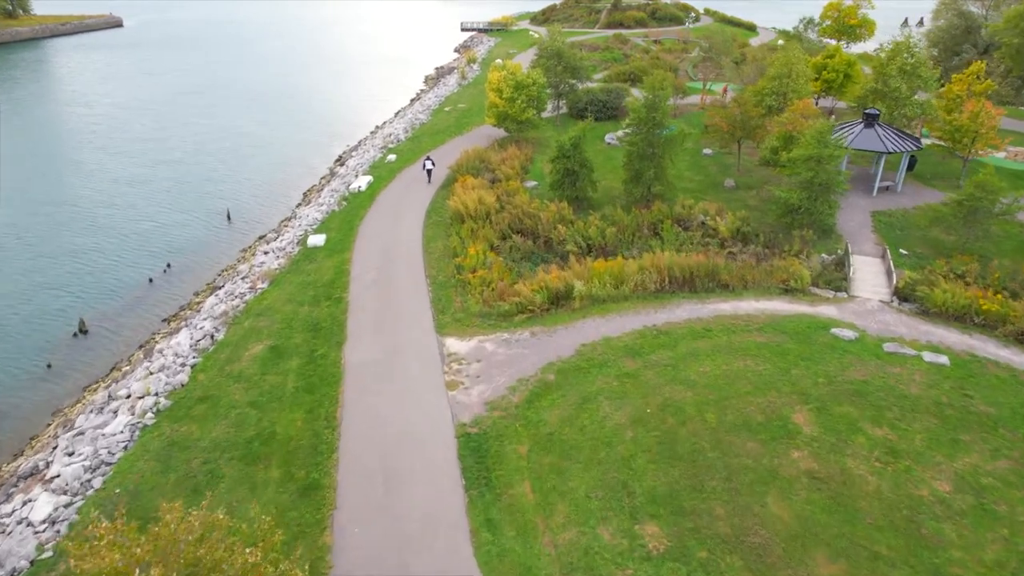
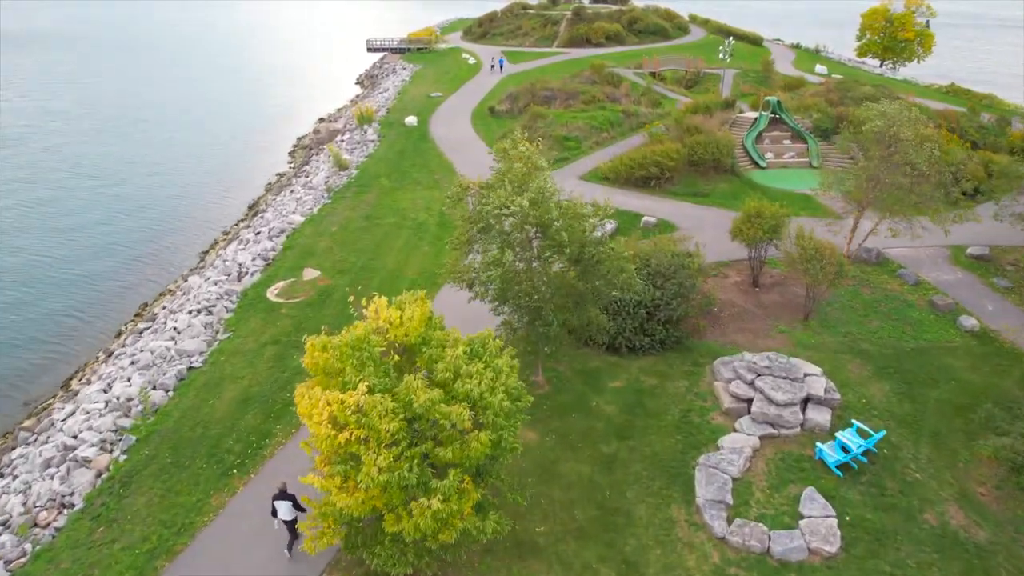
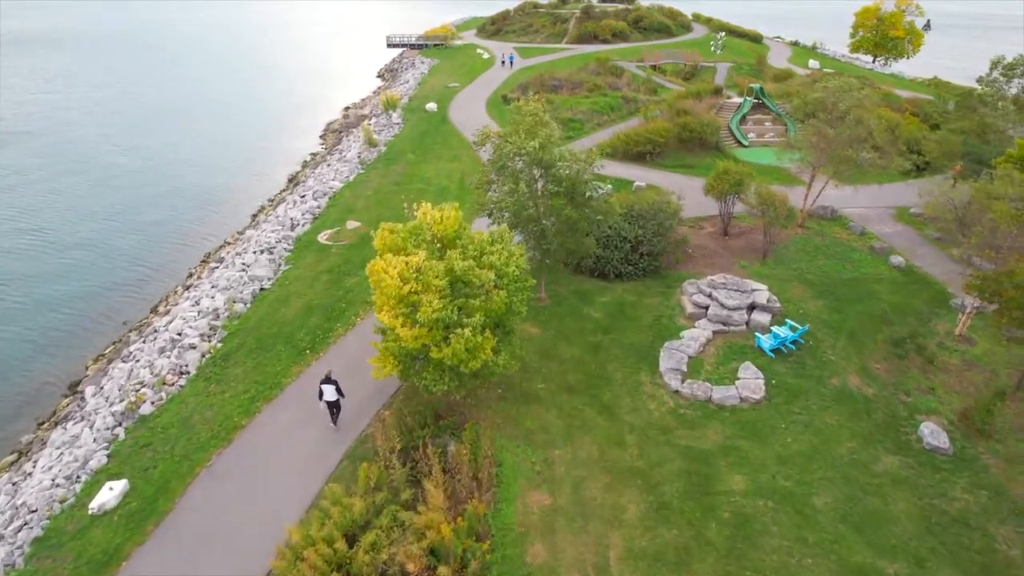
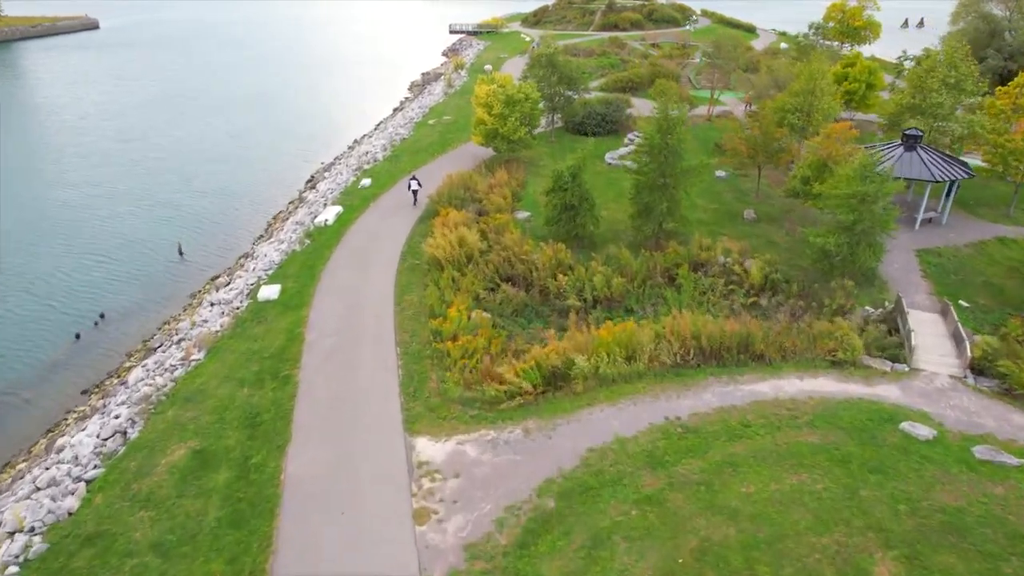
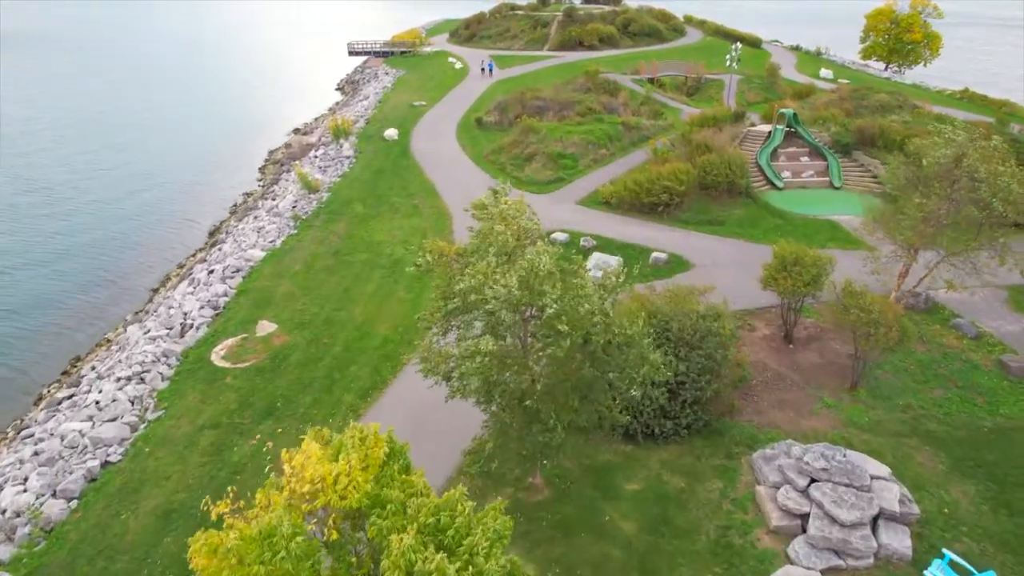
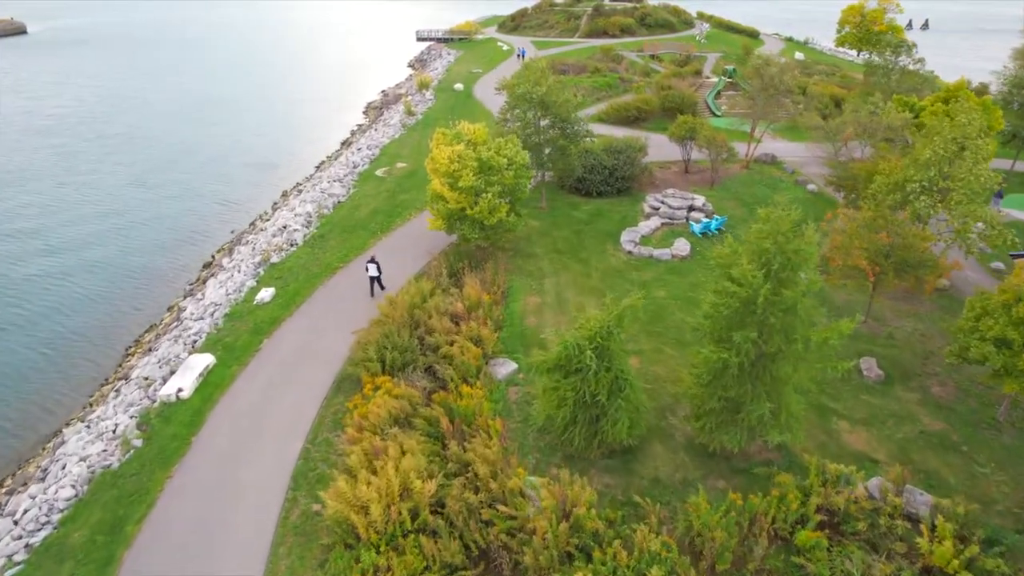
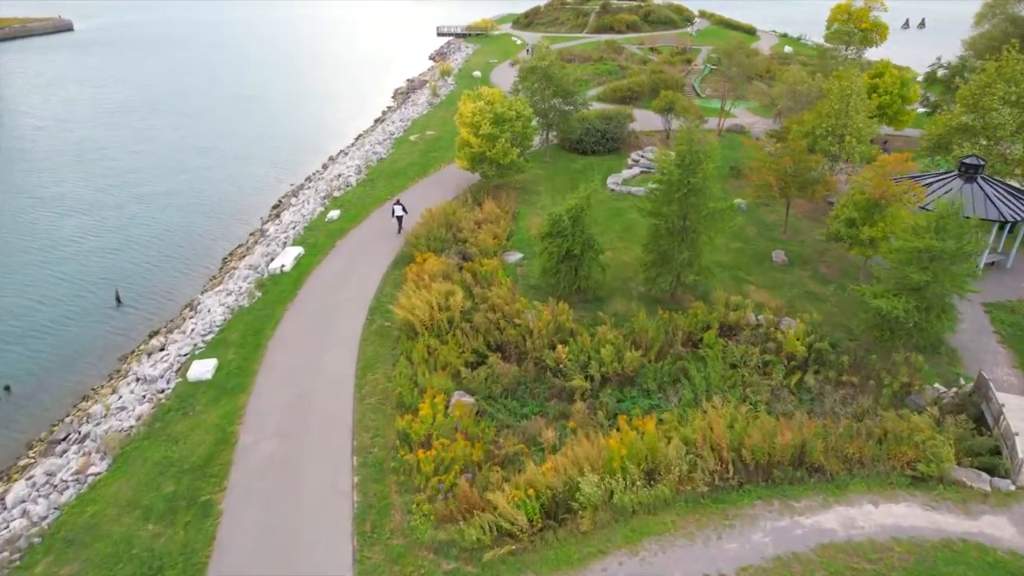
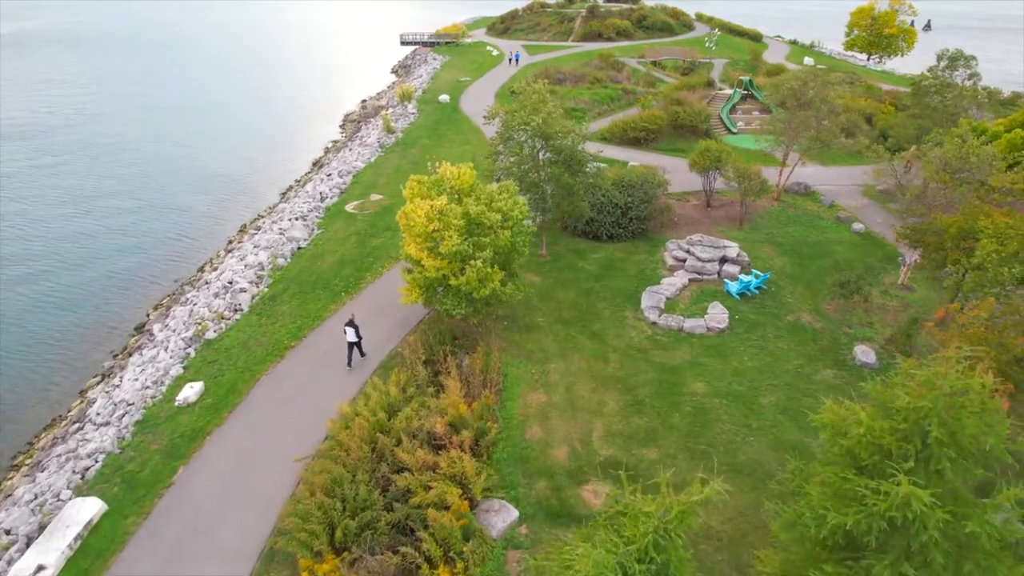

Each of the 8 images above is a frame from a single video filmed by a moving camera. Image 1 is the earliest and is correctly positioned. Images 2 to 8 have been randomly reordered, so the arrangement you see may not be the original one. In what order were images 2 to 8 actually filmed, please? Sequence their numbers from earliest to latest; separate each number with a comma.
4, 7, 6, 8, 3, 2, 5
